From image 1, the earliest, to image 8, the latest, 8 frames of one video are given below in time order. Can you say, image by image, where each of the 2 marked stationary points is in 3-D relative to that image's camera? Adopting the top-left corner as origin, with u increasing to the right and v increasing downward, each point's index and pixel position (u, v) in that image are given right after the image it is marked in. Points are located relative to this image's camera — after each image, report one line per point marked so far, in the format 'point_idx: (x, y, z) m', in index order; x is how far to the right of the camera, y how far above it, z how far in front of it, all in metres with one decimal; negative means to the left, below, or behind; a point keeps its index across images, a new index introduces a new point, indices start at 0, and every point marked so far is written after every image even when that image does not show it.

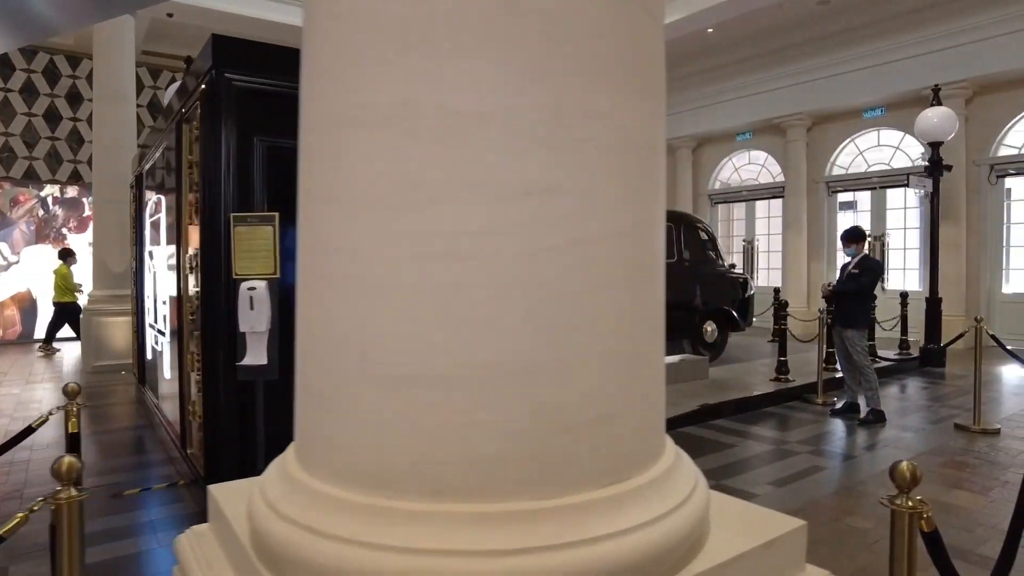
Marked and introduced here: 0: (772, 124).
0: (+5.1, +3.3, +13.0) m
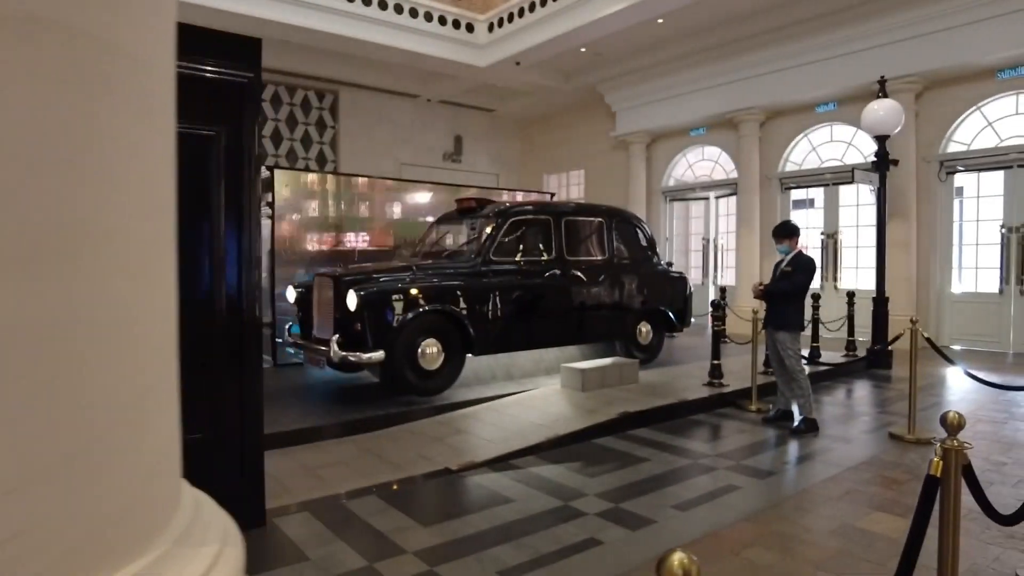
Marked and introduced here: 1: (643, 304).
0: (+4.1, +3.3, +12.7) m
1: (+1.5, -0.2, +7.6) m
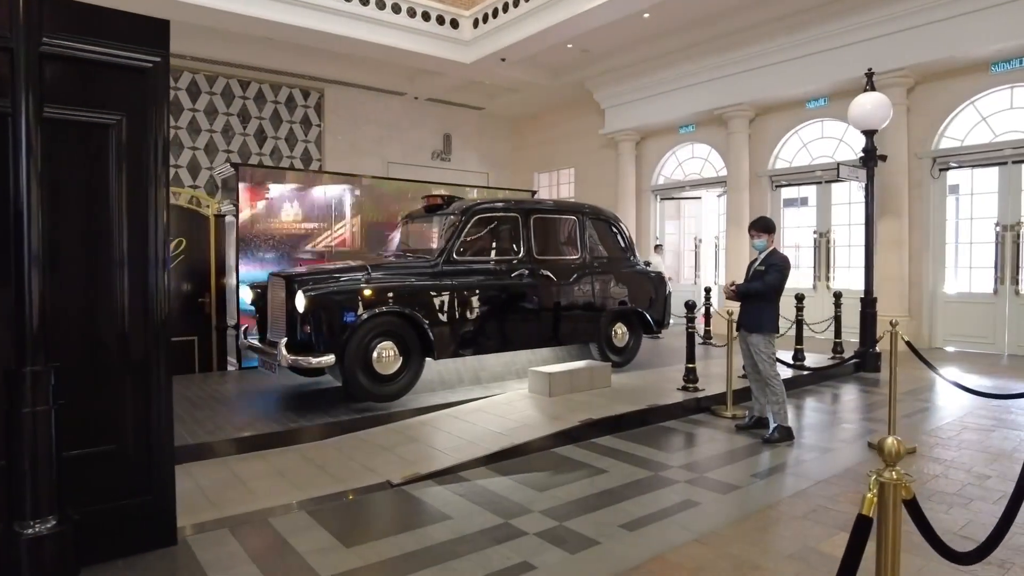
0: (+3.8, +3.3, +12.4) m
1: (+1.2, -0.2, +7.3) m
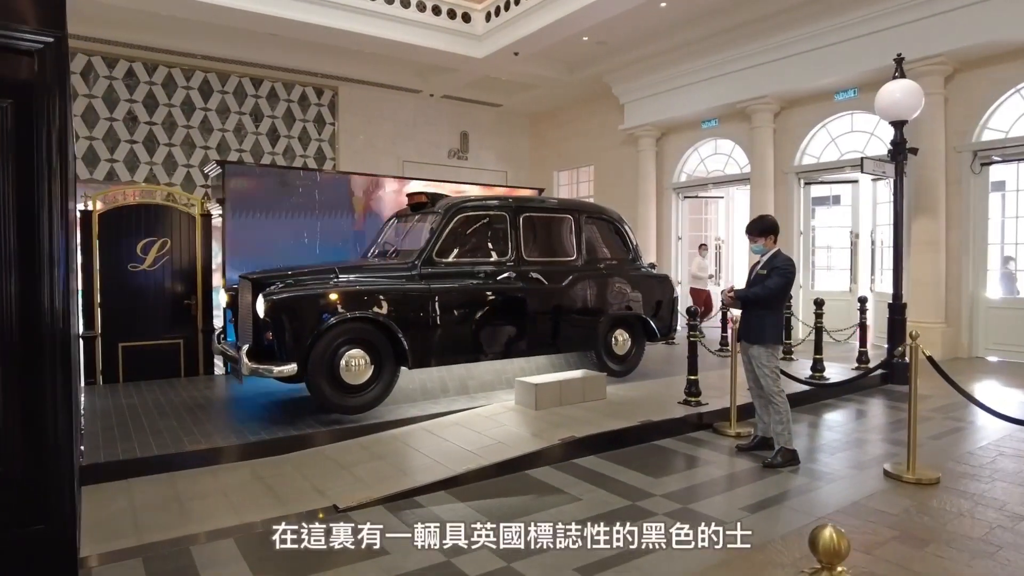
0: (+4.0, +3.2, +11.8) m
1: (+1.1, -0.2, +6.8) m
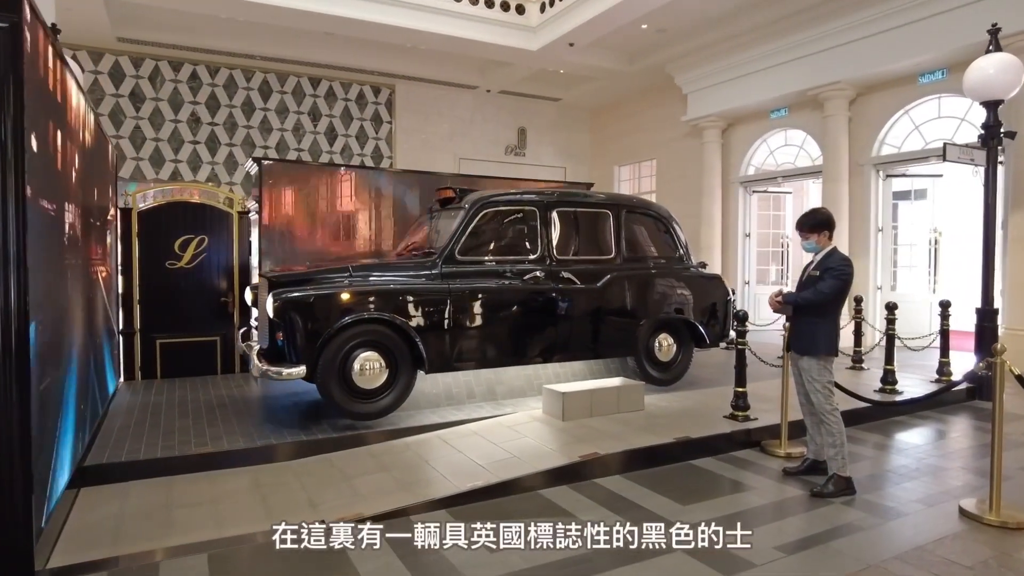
0: (+4.9, +3.2, +10.9) m
1: (+1.5, -0.2, +6.3) m
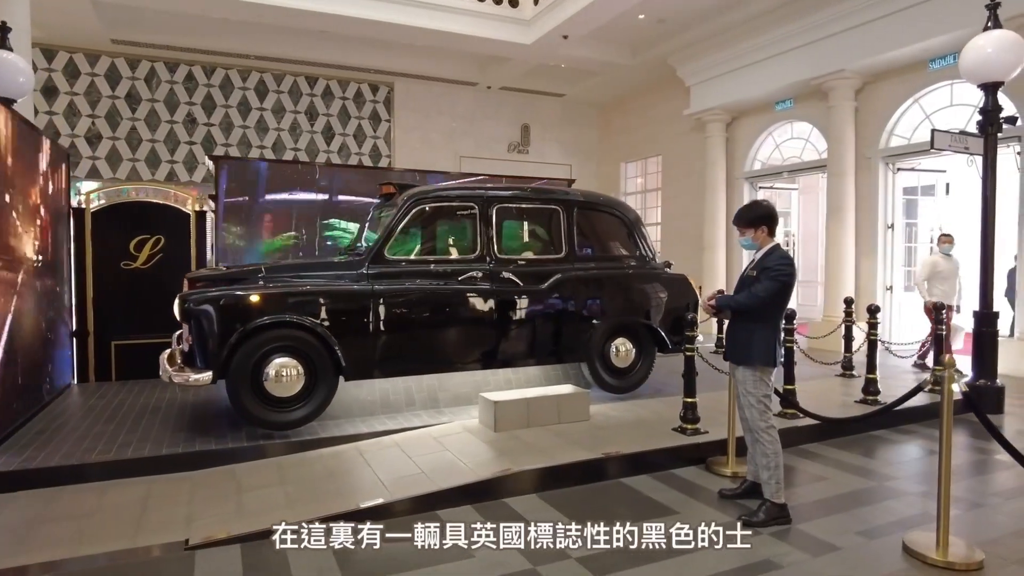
0: (+4.7, +3.2, +10.2) m
1: (+1.0, -0.2, +5.9) m
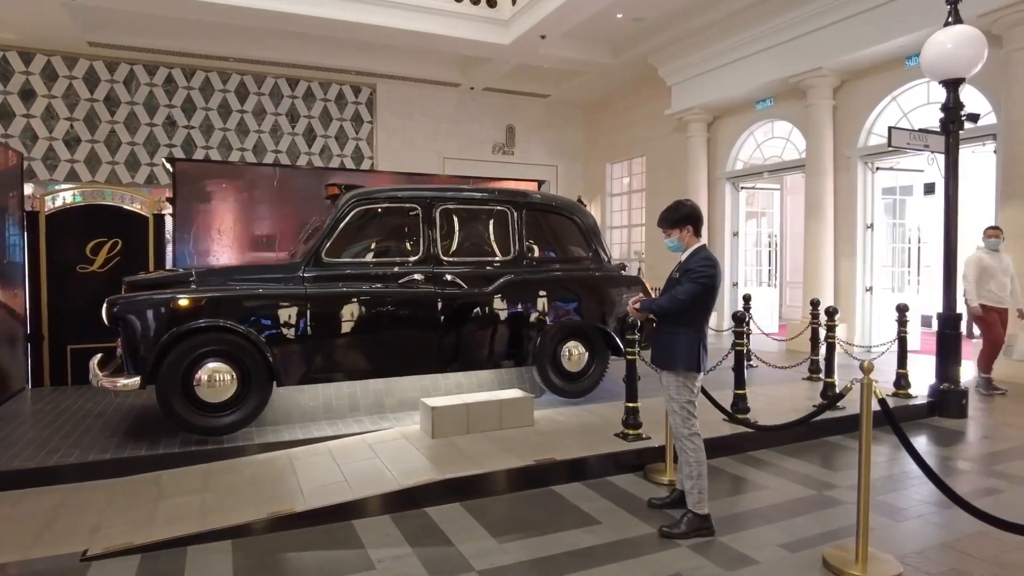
0: (+4.3, +3.1, +10.1) m
1: (+0.6, -0.3, +5.7) m
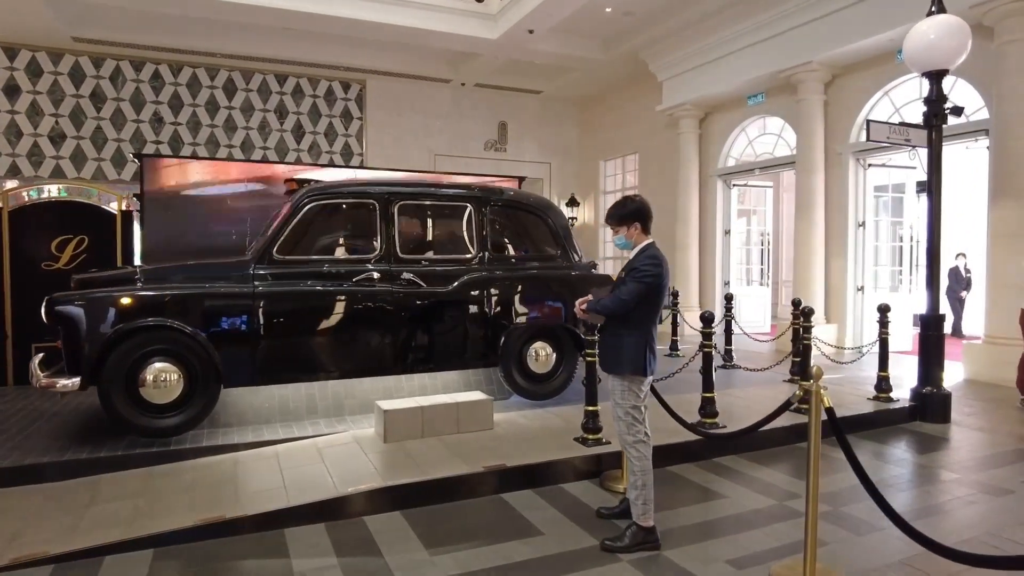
0: (+4.1, +3.2, +9.9) m
1: (+0.3, -0.3, +5.6) m
